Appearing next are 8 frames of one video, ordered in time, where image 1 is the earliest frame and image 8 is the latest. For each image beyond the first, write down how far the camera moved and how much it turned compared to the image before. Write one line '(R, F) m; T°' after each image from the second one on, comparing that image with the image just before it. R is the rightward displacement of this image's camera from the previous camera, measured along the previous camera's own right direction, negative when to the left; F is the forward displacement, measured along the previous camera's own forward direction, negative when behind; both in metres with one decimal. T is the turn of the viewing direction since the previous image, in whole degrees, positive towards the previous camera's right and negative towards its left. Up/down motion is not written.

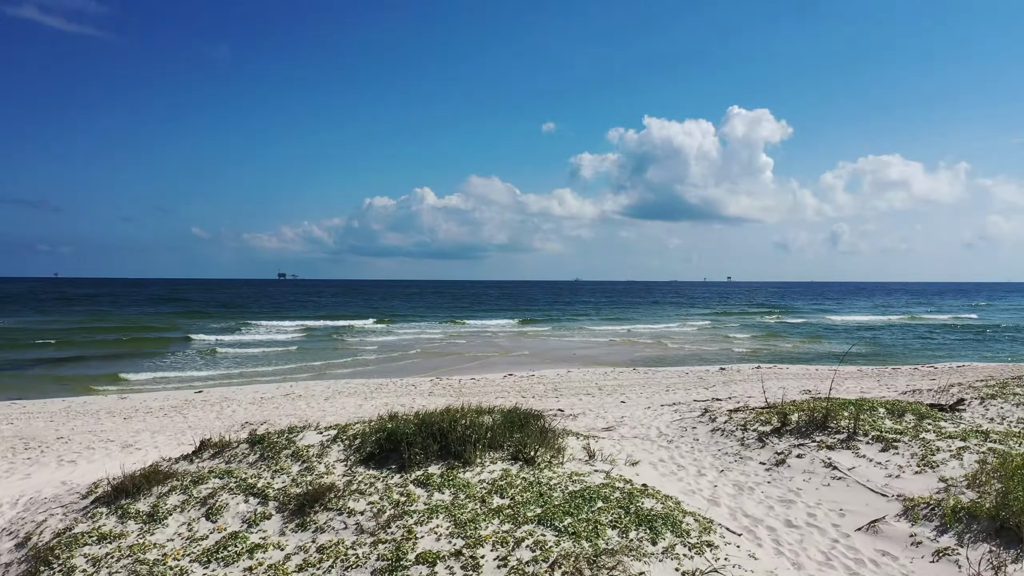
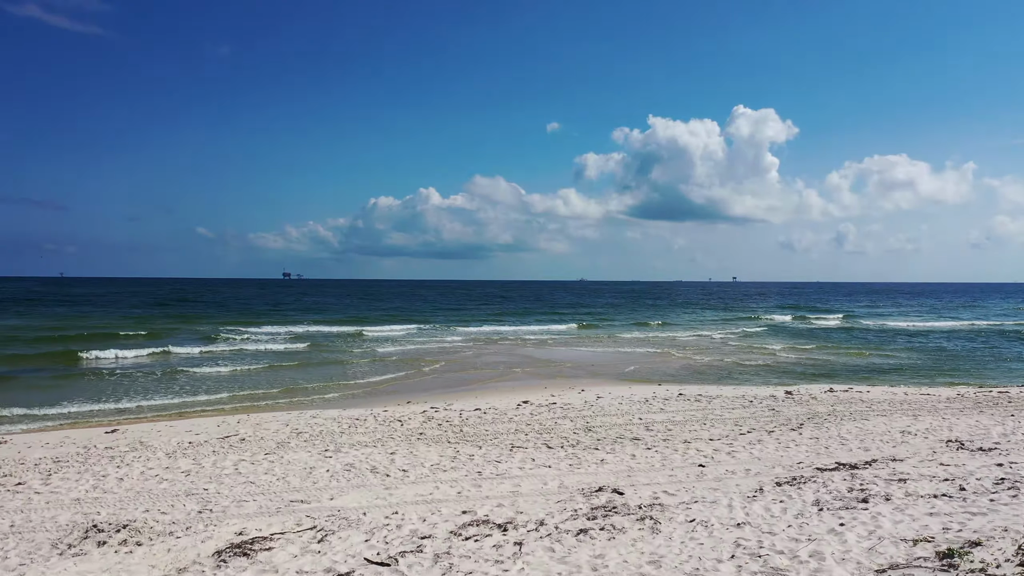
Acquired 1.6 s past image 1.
(-0.3, +3.6) m; -1°
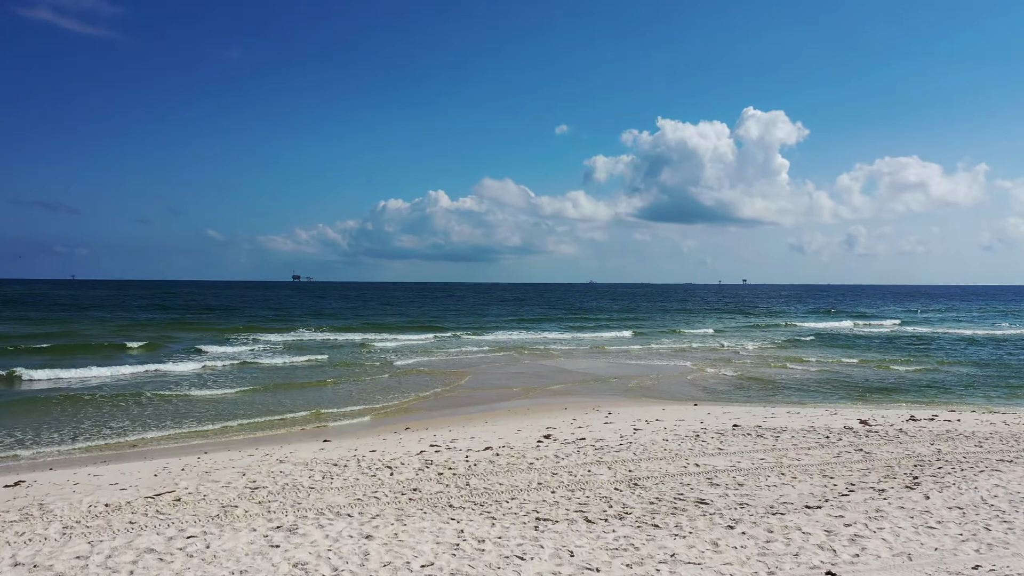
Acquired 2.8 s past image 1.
(-0.2, +2.5) m; -1°
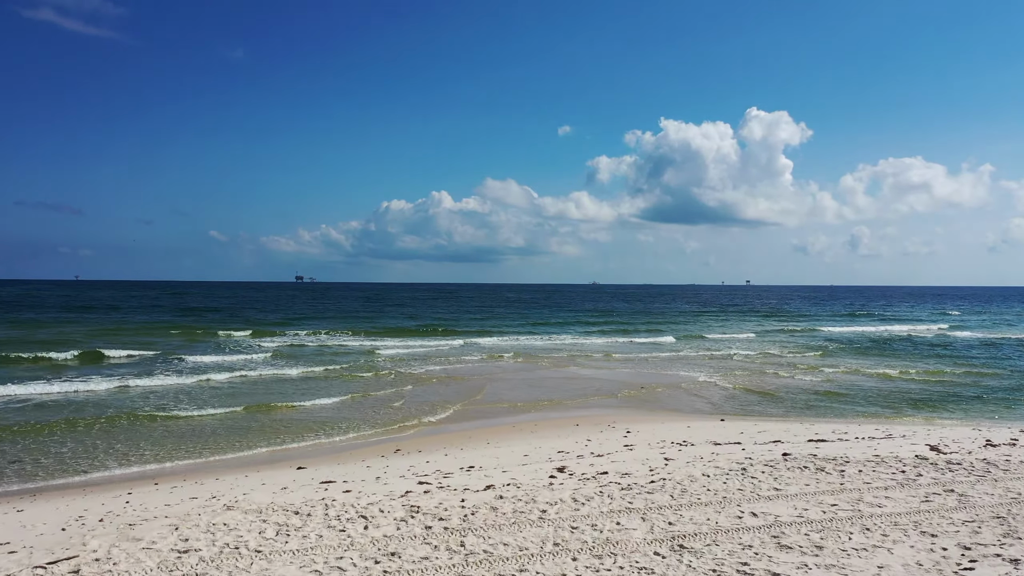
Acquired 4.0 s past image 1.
(-0.1, +1.9) m; 0°
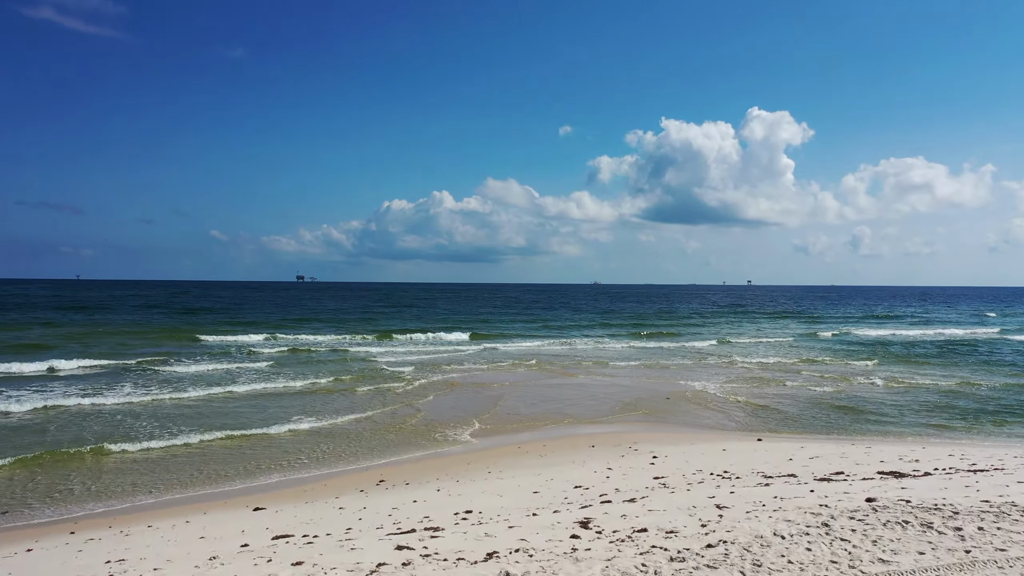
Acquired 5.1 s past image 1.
(-0.1, +2.1) m; 0°
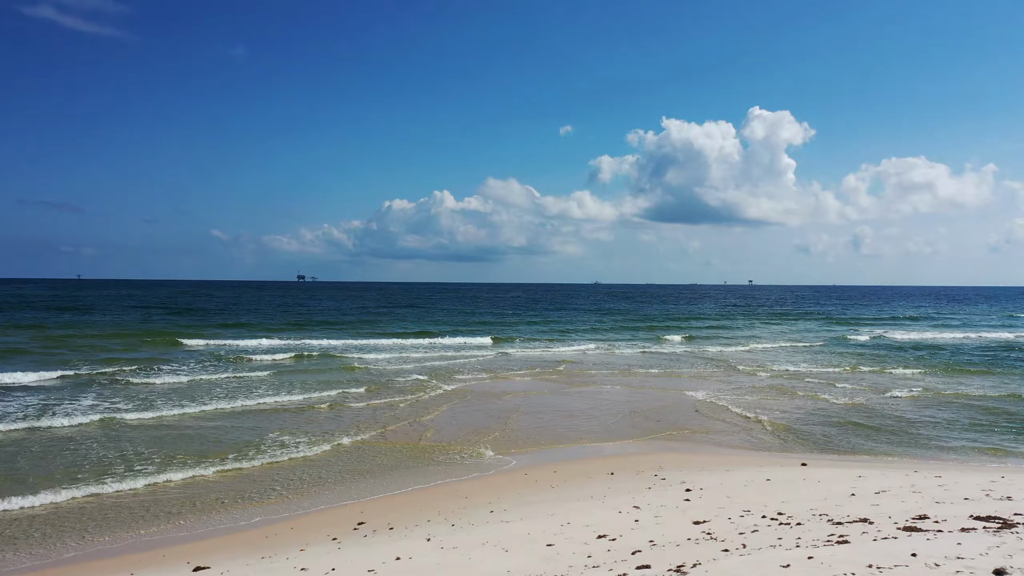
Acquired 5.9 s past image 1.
(-0.1, +1.9) m; 0°
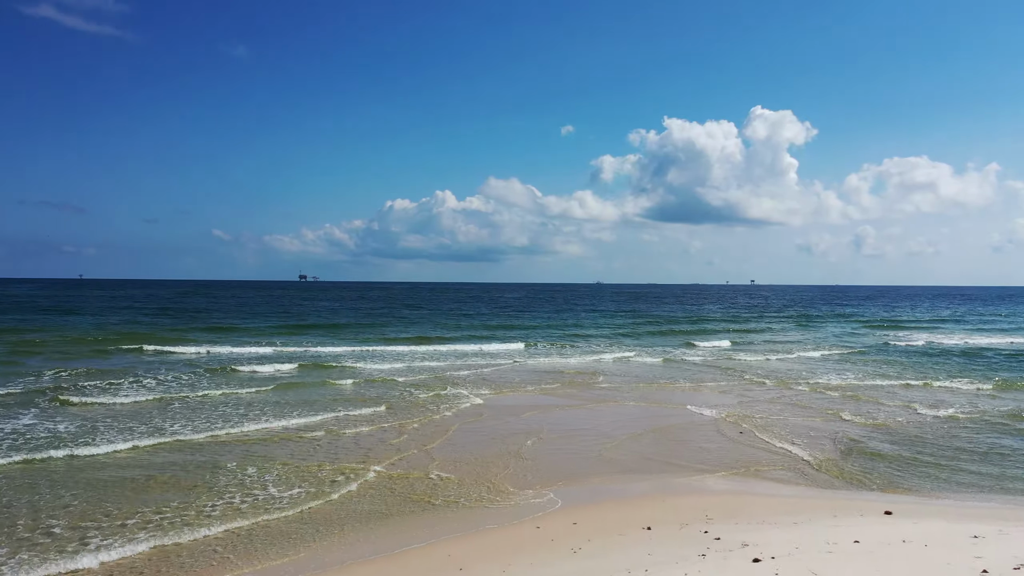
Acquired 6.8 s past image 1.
(-0.1, +2.5) m; 0°
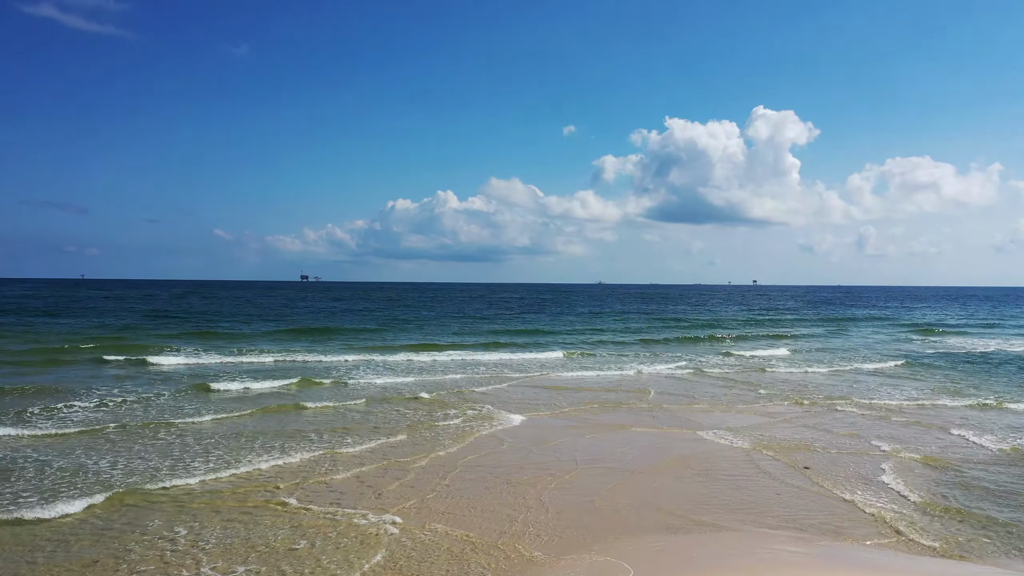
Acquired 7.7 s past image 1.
(-0.4, +2.8) m; 0°
